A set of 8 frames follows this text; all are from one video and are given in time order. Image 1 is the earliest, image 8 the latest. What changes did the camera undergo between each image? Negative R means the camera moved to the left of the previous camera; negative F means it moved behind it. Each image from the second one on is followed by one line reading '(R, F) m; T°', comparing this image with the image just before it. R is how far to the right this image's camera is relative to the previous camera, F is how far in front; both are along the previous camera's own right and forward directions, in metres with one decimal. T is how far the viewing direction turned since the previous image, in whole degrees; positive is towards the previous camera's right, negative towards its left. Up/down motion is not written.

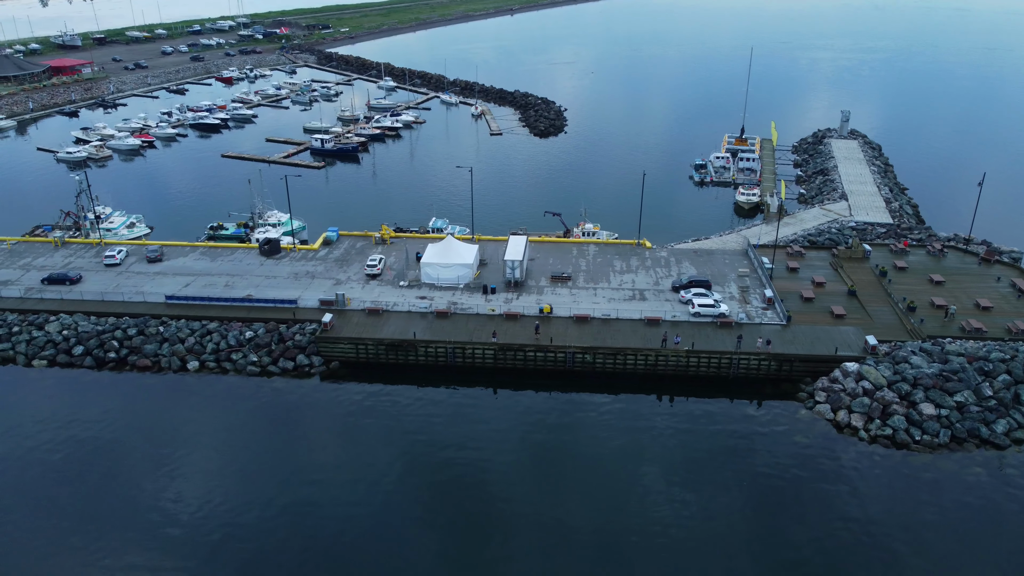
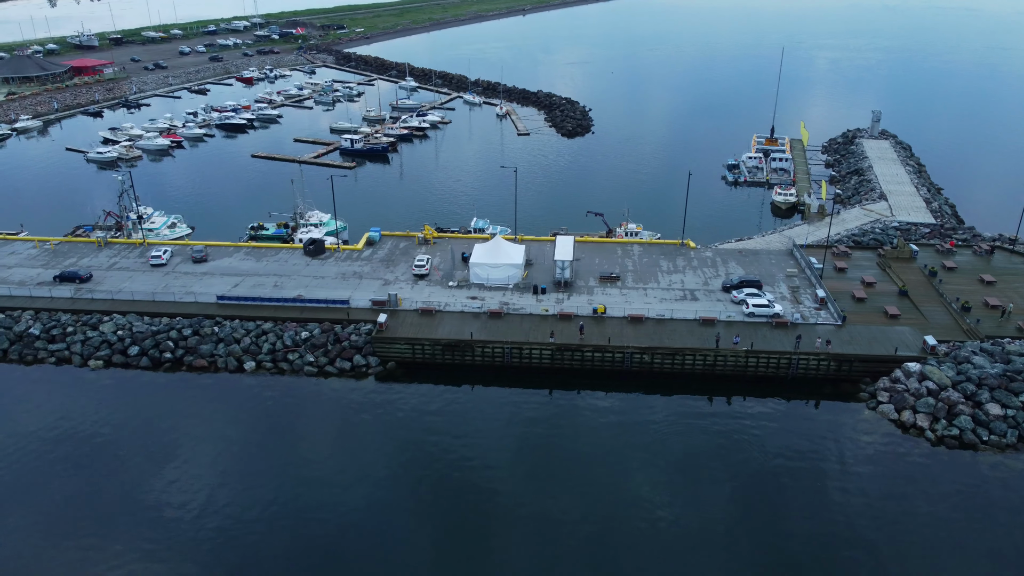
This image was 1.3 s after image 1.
(-3.7, 0.0) m; 0°
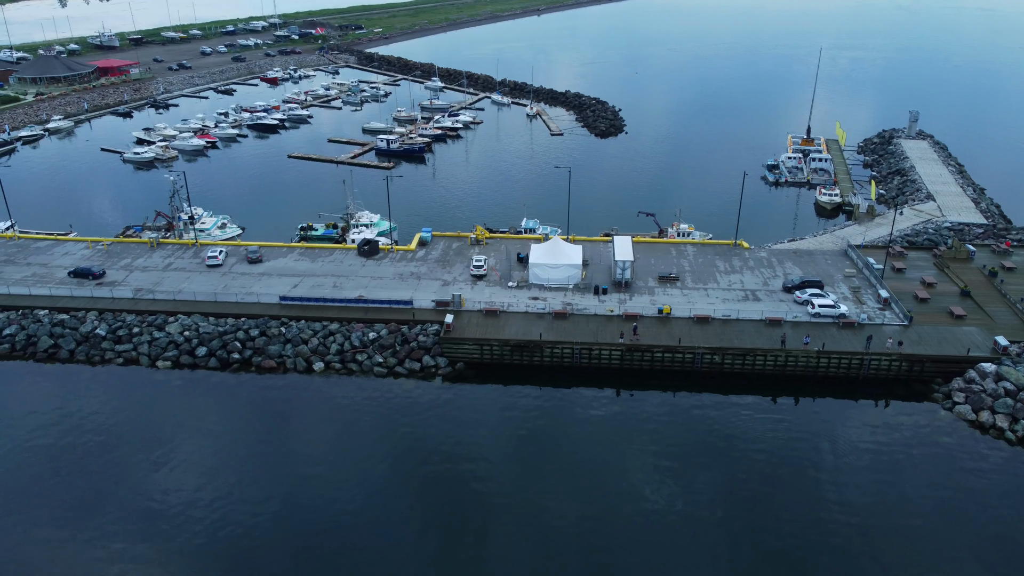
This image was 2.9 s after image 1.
(-4.4, 0.0) m; 0°
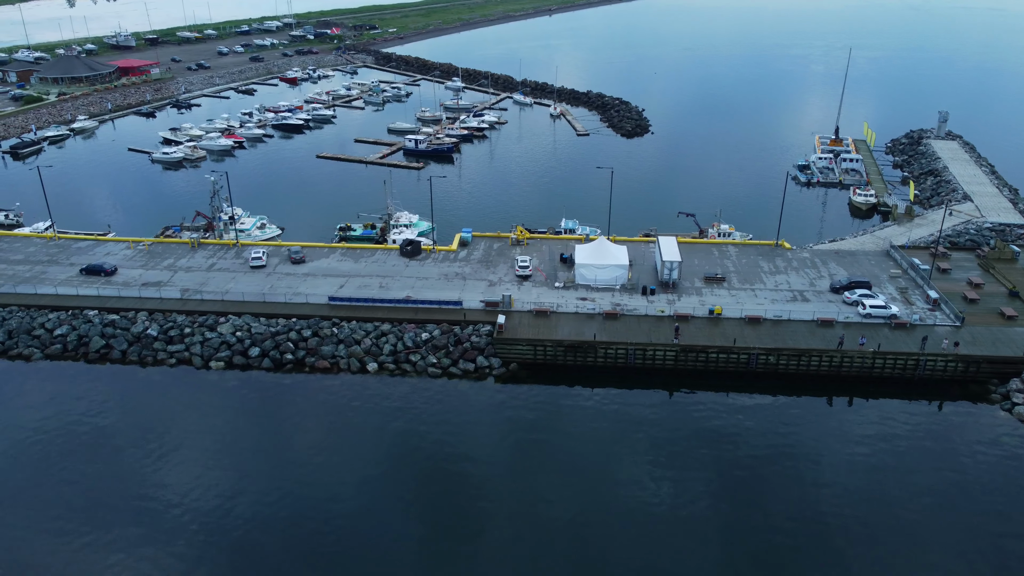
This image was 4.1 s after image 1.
(-3.5, 0.0) m; 0°
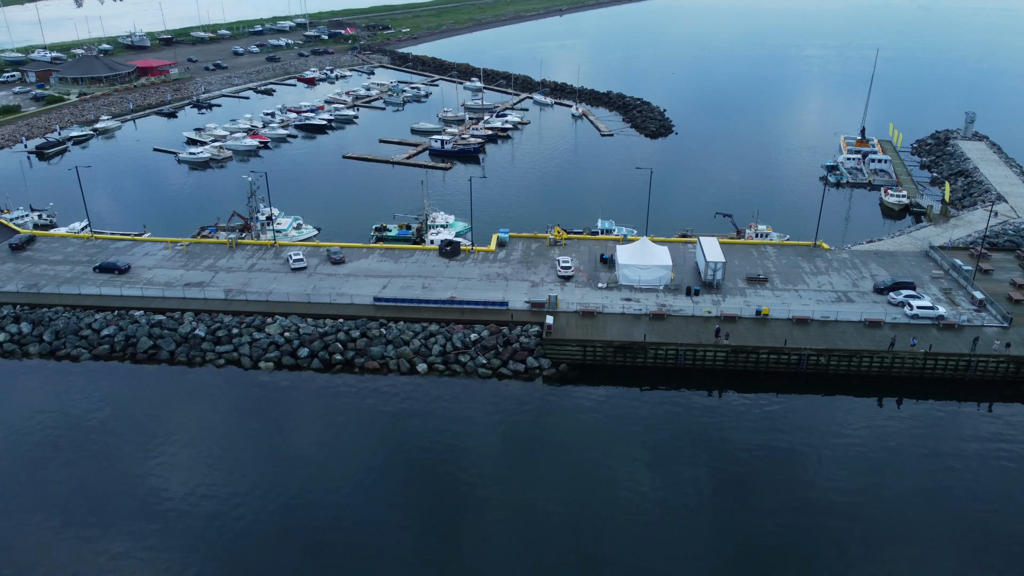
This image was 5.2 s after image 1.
(-3.2, 0.0) m; 0°
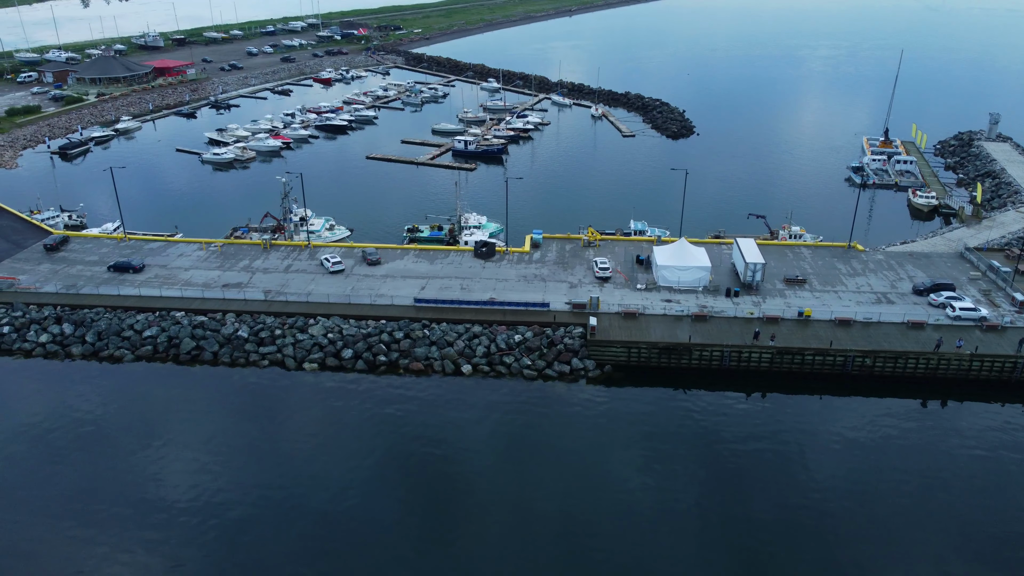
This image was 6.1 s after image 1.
(-2.9, 0.0) m; 0°
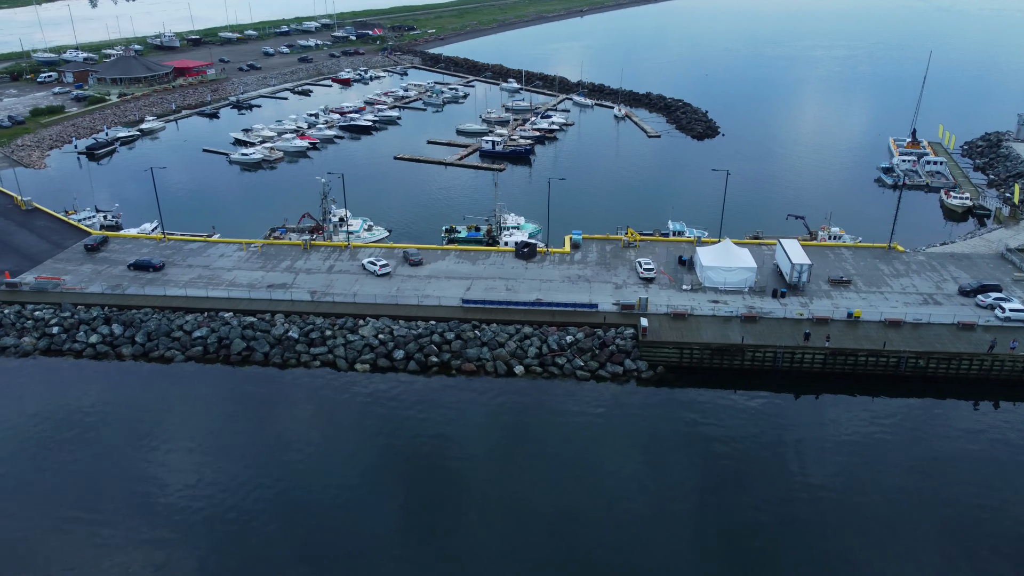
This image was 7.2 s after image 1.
(-3.4, 0.0) m; 0°
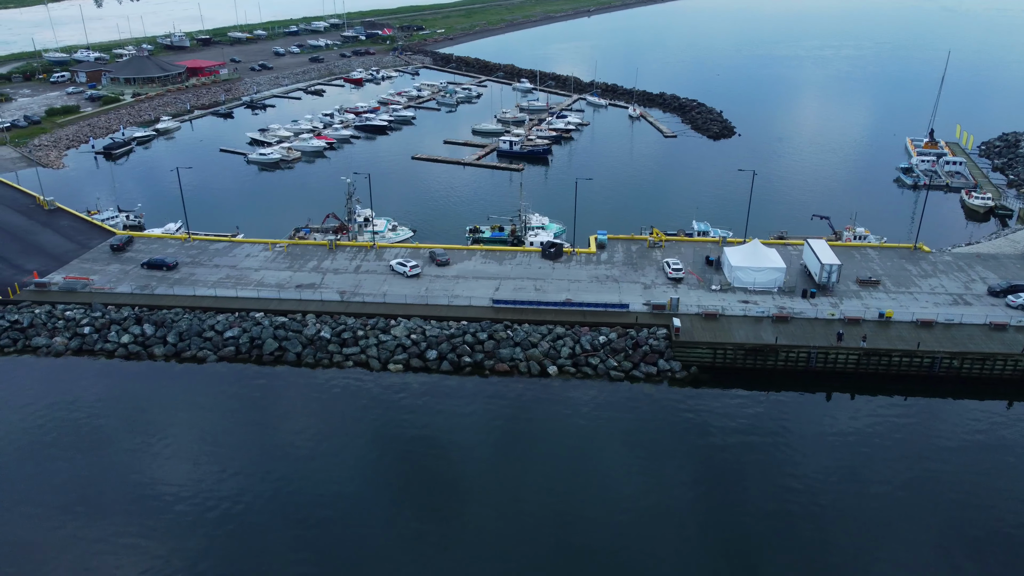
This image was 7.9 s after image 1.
(-2.1, 0.0) m; 0°
